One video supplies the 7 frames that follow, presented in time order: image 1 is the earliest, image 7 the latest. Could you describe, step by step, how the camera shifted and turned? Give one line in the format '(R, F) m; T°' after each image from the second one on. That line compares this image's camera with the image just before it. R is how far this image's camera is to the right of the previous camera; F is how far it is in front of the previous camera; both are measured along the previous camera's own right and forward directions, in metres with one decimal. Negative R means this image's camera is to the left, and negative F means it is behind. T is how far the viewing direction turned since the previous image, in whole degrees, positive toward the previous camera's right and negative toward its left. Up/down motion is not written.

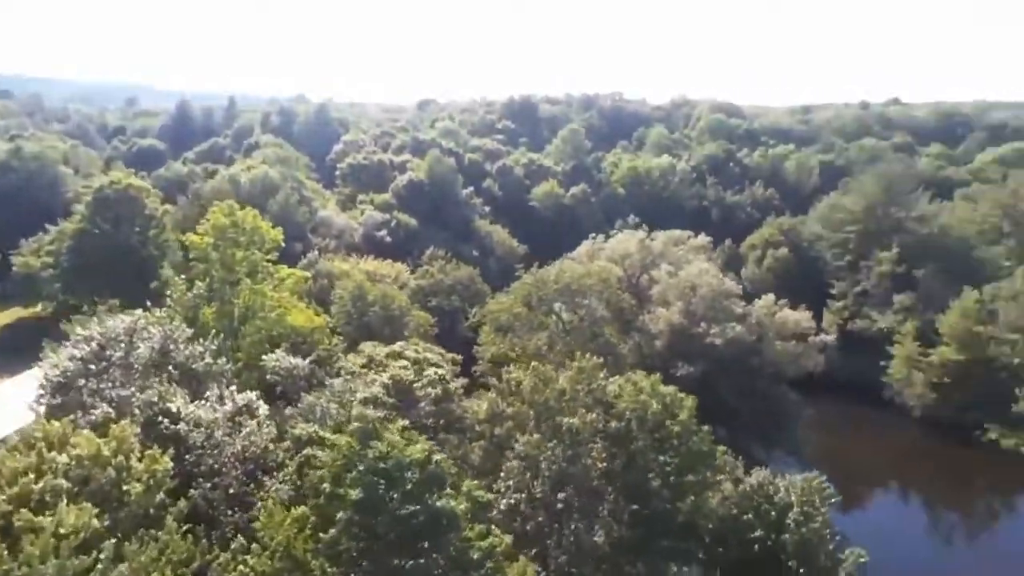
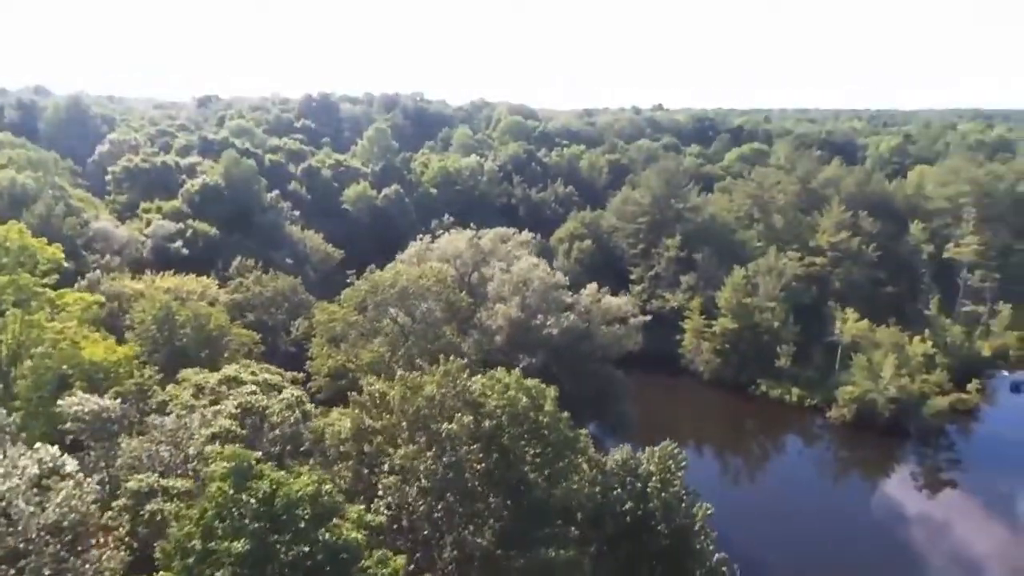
(-1.6, +0.6) m; +18°
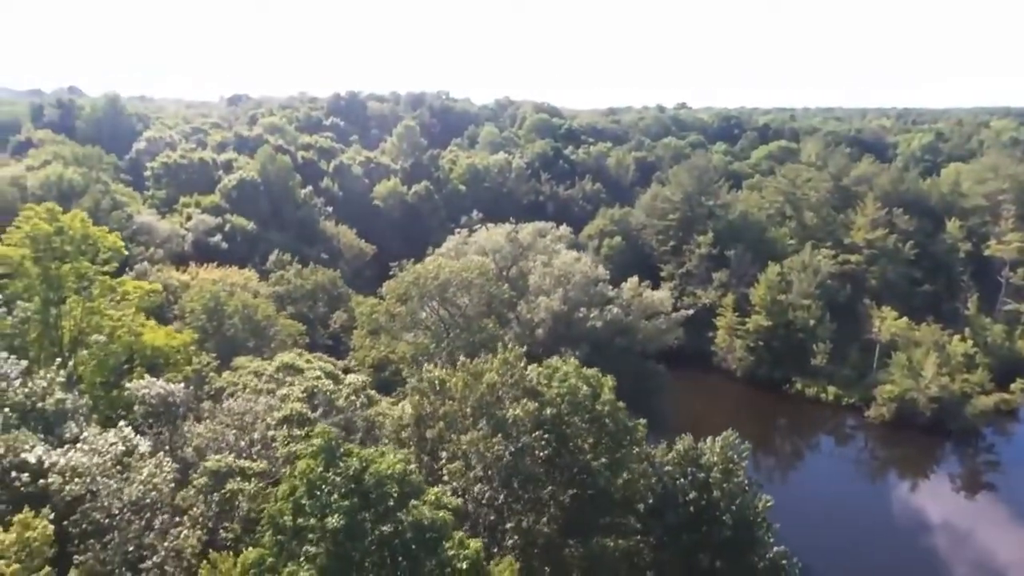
(-1.4, 0.0) m; -2°
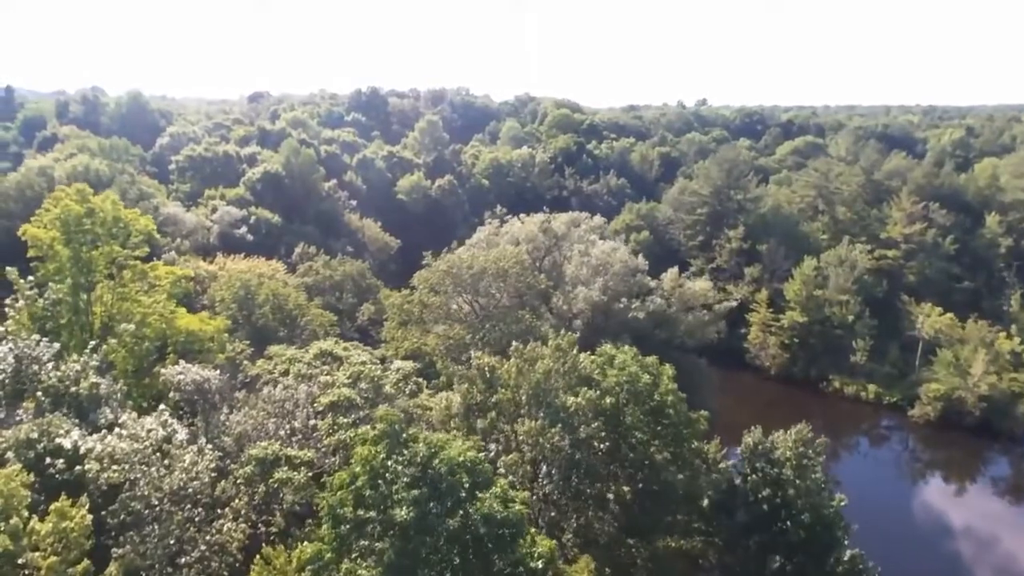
(-1.2, +1.2) m; -1°
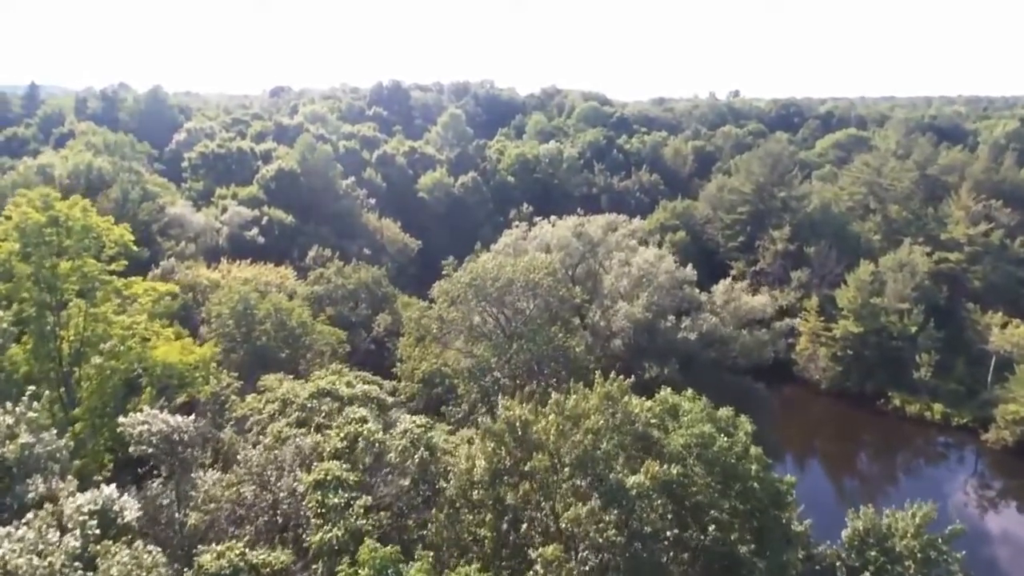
(-0.4, +3.8) m; -2°
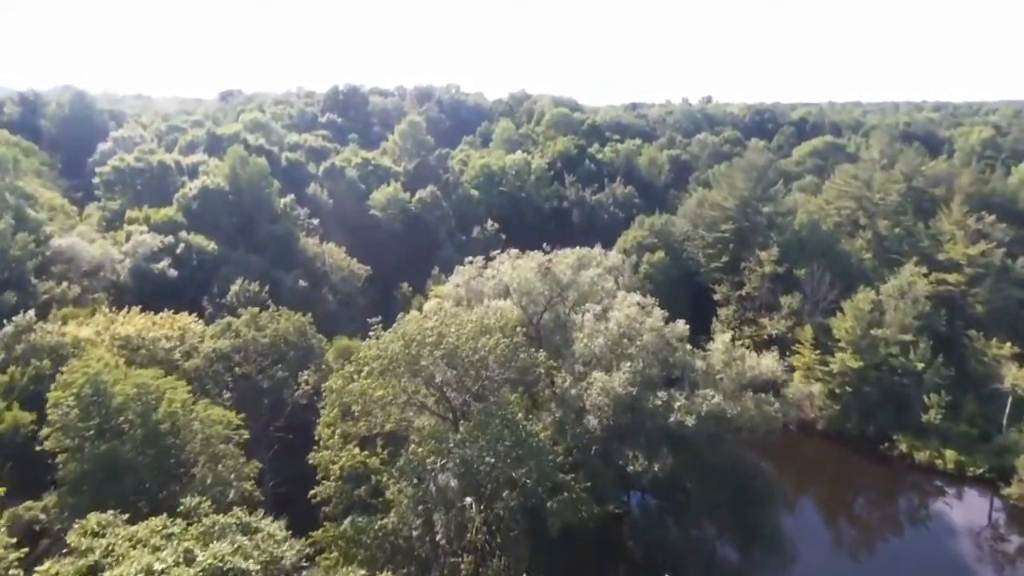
(+1.1, +6.4) m; +2°
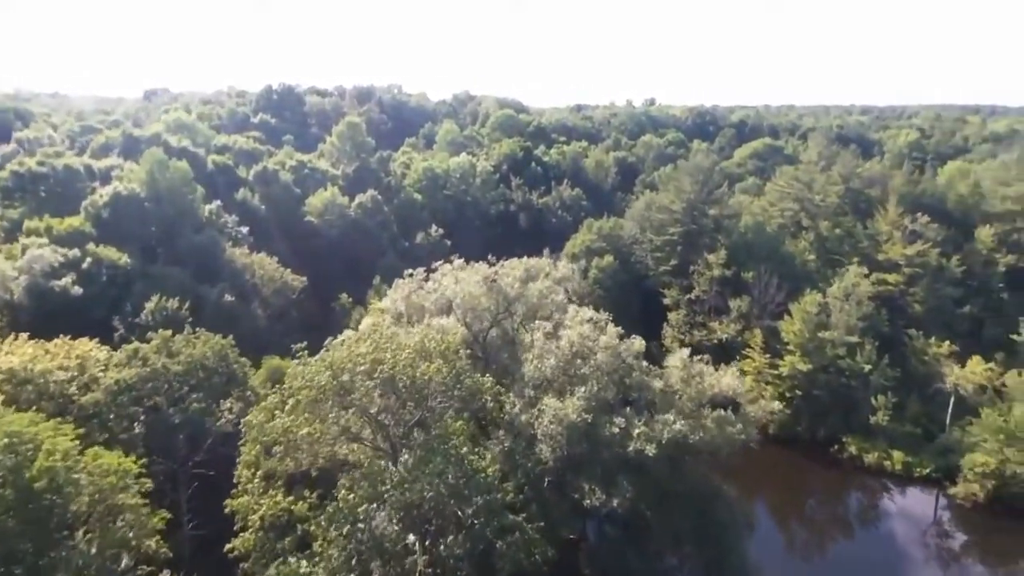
(+0.3, +2.1) m; +5°
